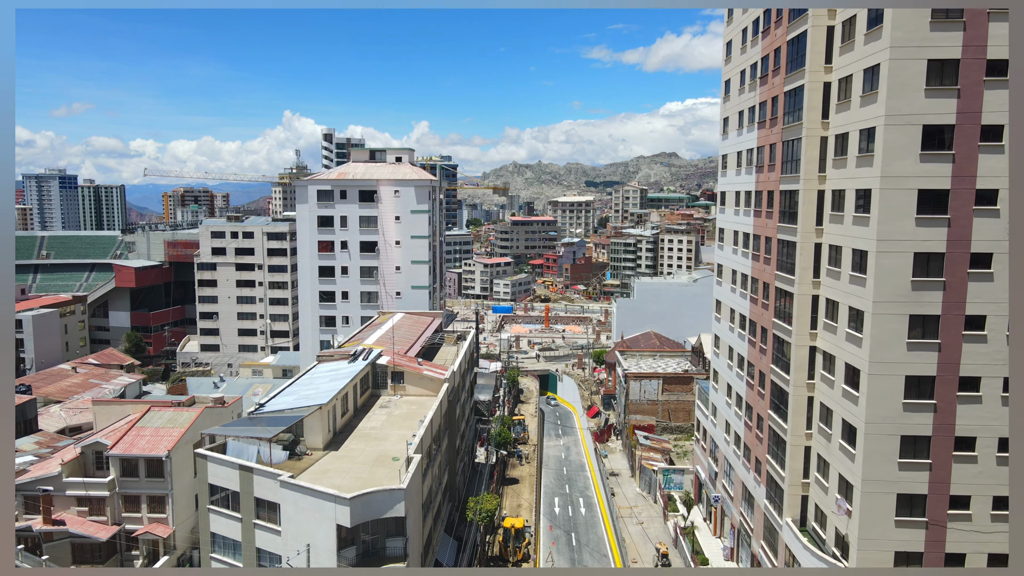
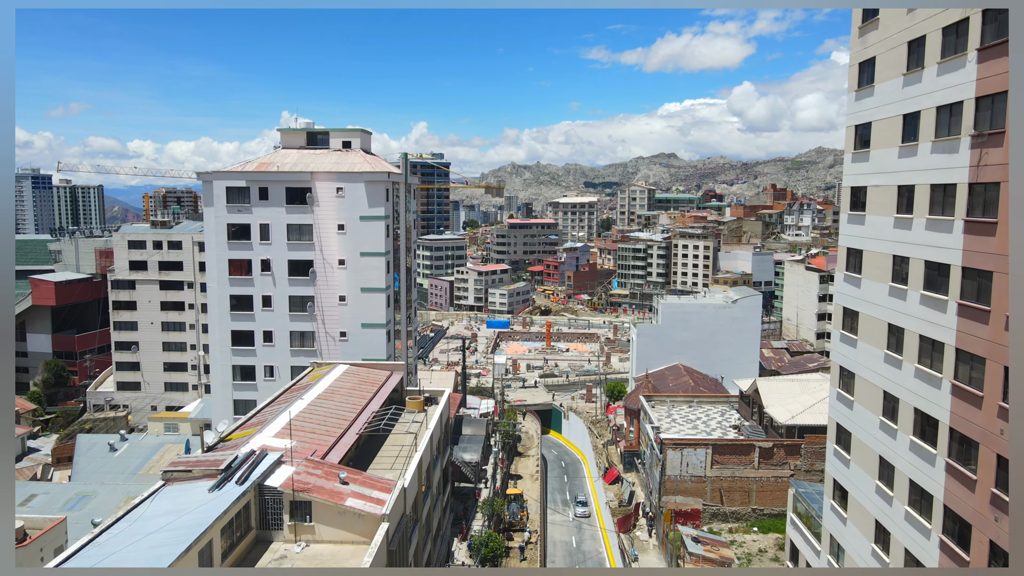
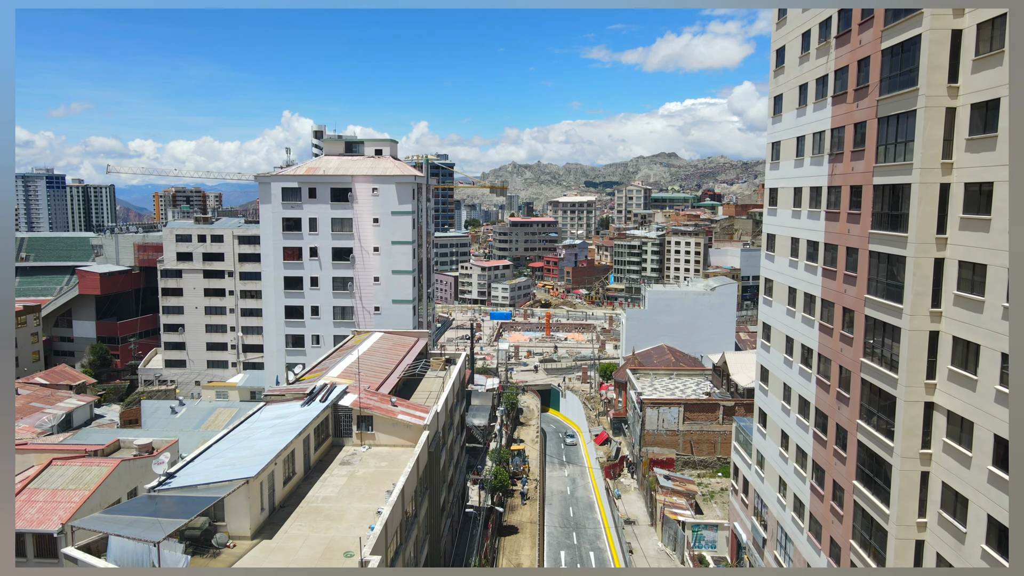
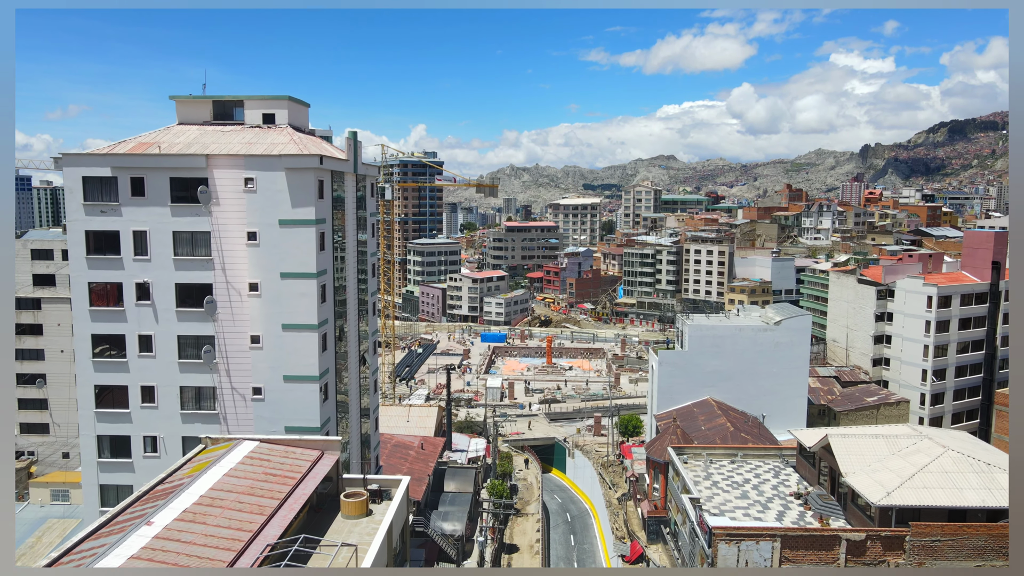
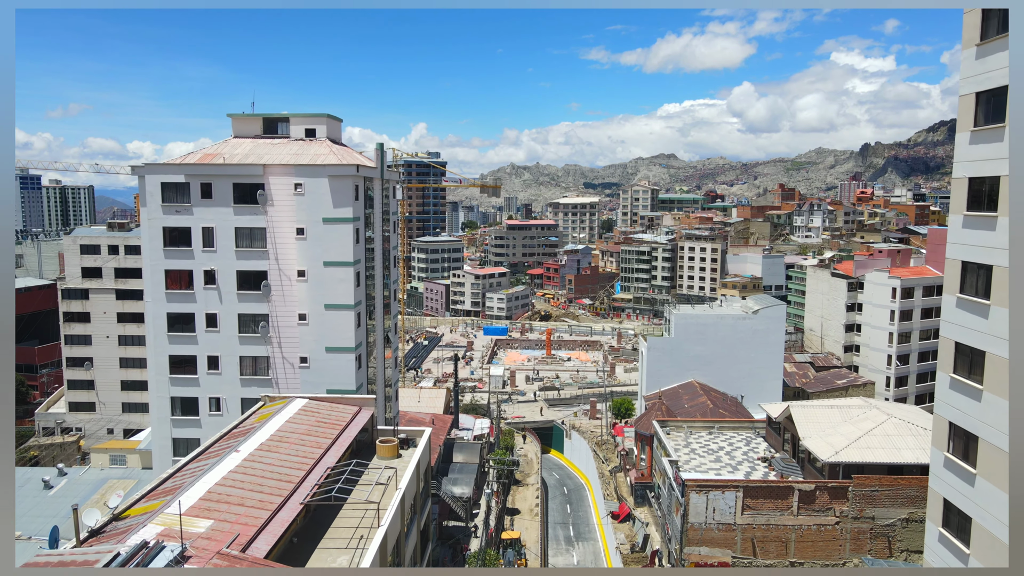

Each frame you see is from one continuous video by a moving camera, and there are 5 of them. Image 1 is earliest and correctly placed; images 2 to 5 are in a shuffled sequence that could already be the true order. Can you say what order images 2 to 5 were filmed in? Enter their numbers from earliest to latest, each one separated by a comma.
3, 2, 5, 4
